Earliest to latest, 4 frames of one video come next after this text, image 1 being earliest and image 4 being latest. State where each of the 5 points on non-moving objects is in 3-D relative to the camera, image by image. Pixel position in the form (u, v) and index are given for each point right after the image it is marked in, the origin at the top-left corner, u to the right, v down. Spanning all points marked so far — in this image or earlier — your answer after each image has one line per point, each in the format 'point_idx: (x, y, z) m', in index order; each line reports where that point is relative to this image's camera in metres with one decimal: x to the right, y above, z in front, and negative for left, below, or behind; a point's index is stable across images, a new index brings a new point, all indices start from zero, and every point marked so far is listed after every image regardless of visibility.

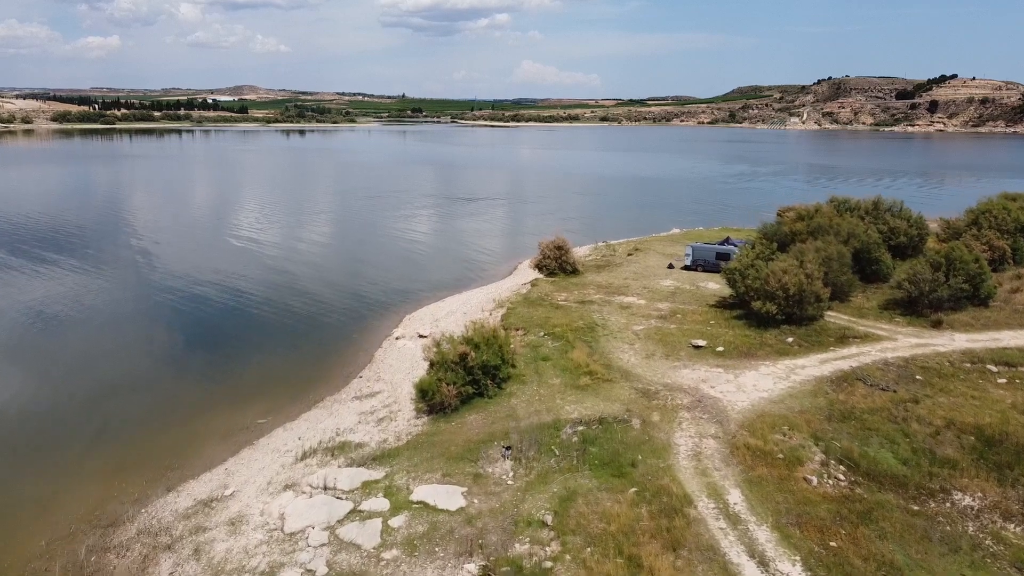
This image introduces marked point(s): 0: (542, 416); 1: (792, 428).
0: (+0.6, -2.7, +16.8) m
1: (+5.5, -2.8, +15.6) m
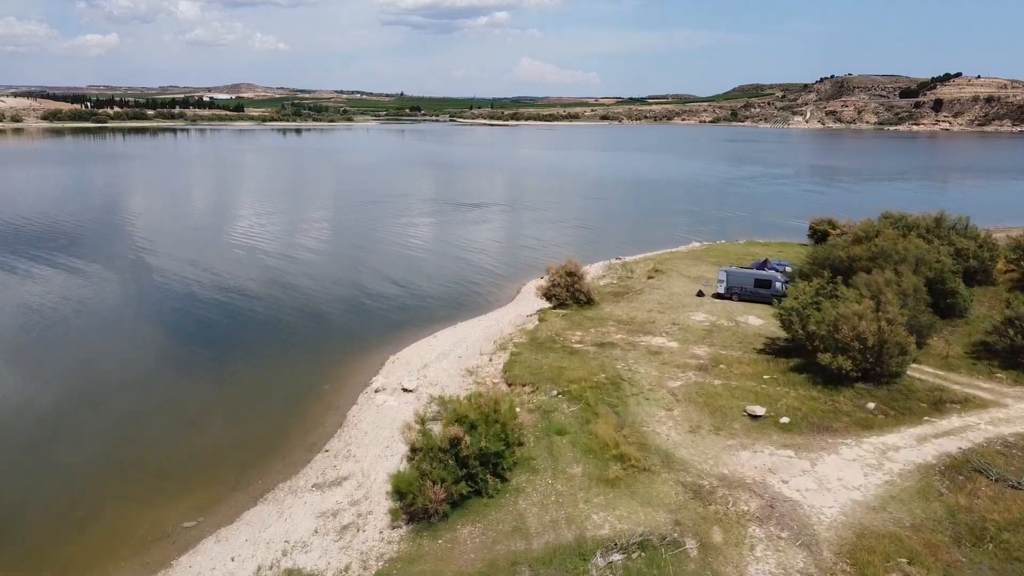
0: (+0.8, -3.8, +12.3) m
1: (+5.6, -3.9, +11.2) m
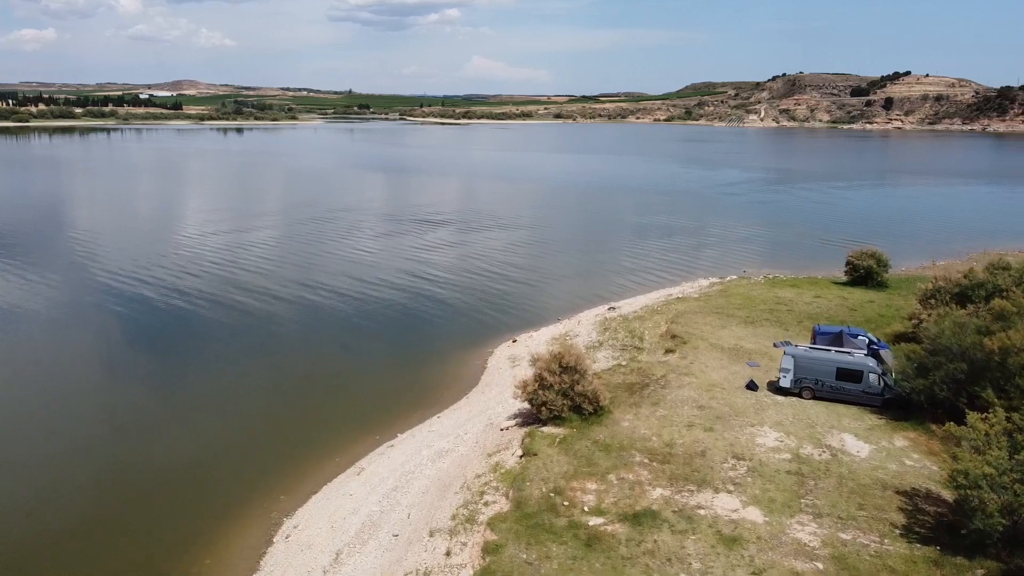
0: (+0.9, -6.0, +3.7) m
1: (+5.8, -6.0, +2.8) m
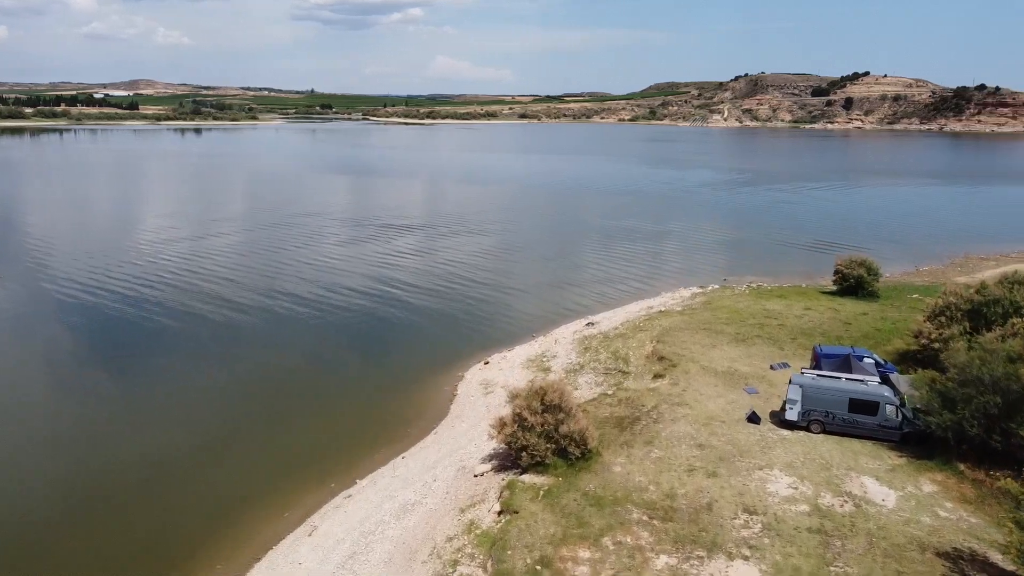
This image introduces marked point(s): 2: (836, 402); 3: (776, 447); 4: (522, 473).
0: (+1.0, -6.5, +1.6) m
1: (+6.0, -6.4, +0.9) m
2: (+6.4, -2.2, +15.5) m
3: (+5.1, -3.0, +15.3) m
4: (+0.2, -3.3, +14.7) m
